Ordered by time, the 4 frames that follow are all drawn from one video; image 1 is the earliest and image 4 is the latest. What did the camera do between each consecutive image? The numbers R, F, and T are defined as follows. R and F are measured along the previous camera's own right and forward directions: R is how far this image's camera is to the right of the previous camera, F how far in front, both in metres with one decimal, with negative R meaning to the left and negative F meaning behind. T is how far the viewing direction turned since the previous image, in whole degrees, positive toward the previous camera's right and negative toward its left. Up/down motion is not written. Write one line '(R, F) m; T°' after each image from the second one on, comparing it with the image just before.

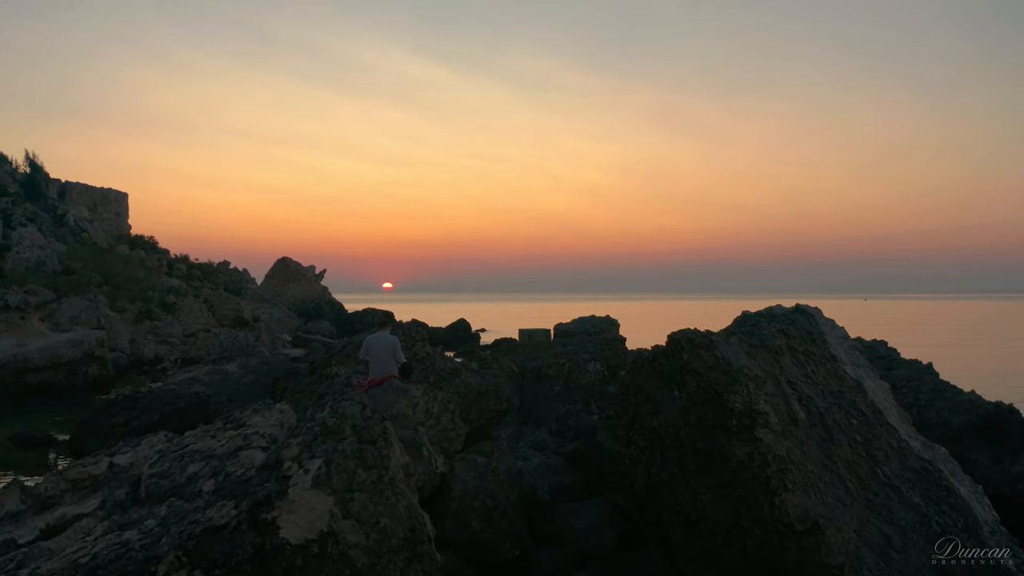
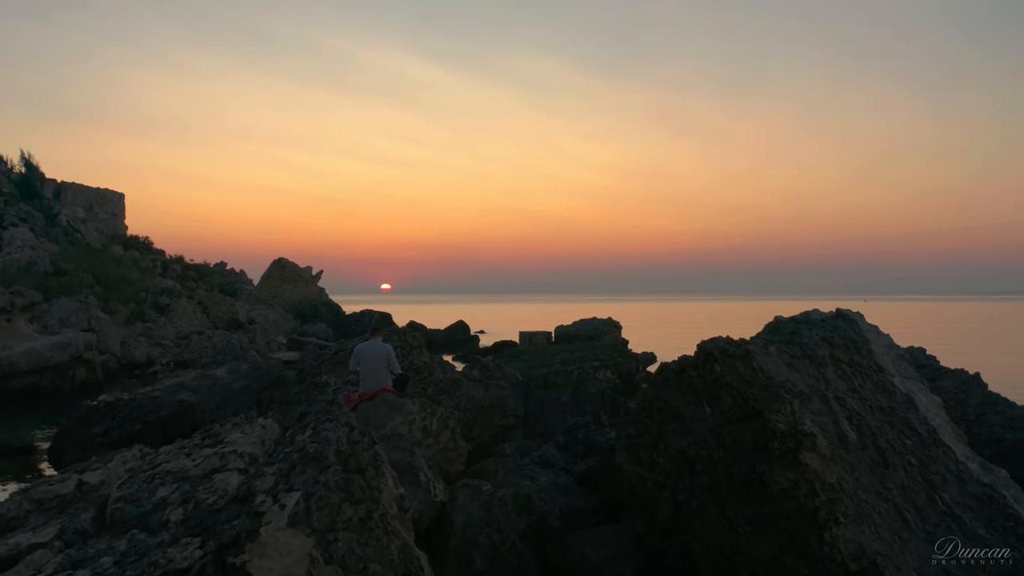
(-0.1, +1.0) m; 0°
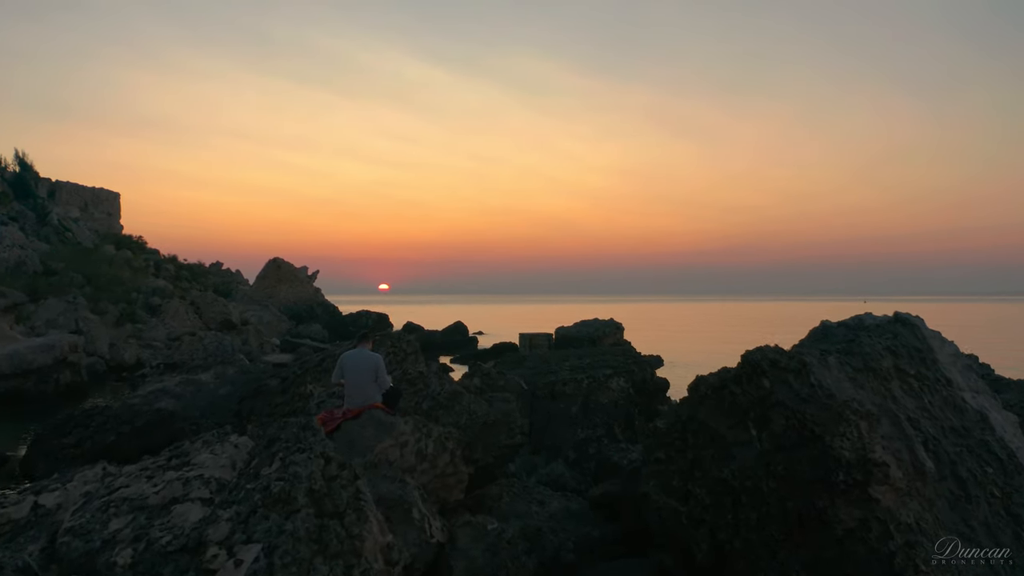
(-0.1, +1.1) m; 0°
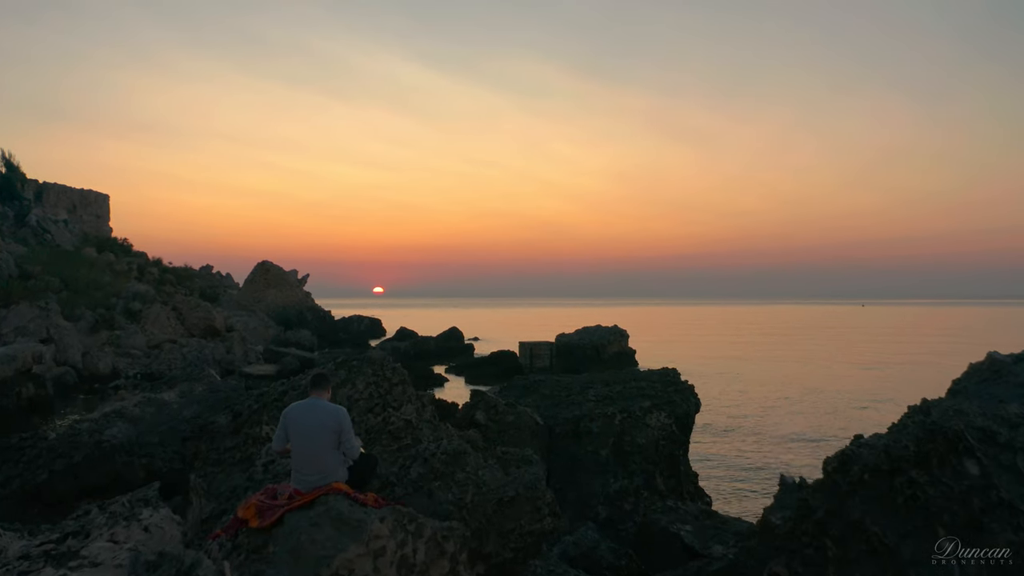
(-0.2, +2.3) m; 0°
